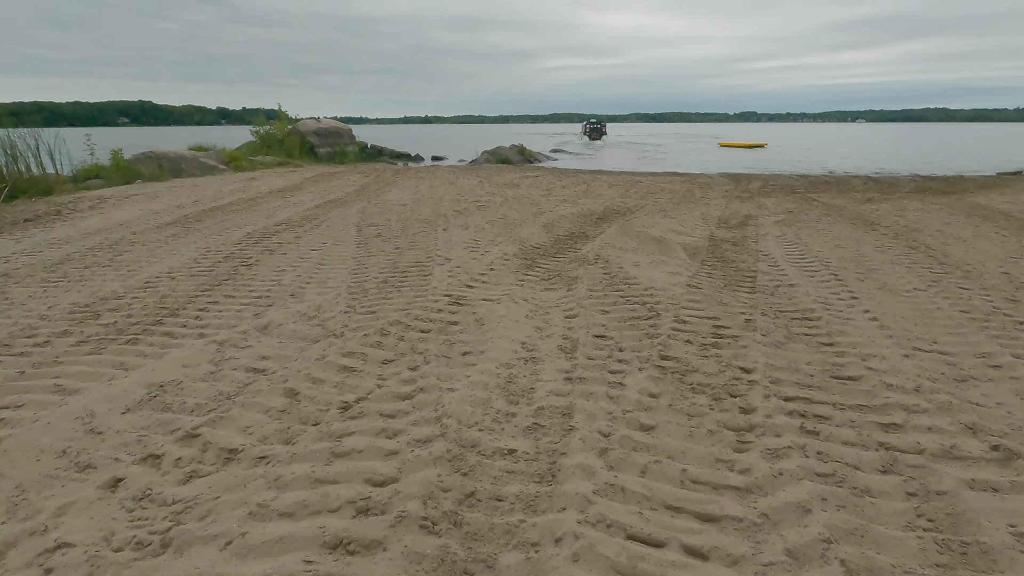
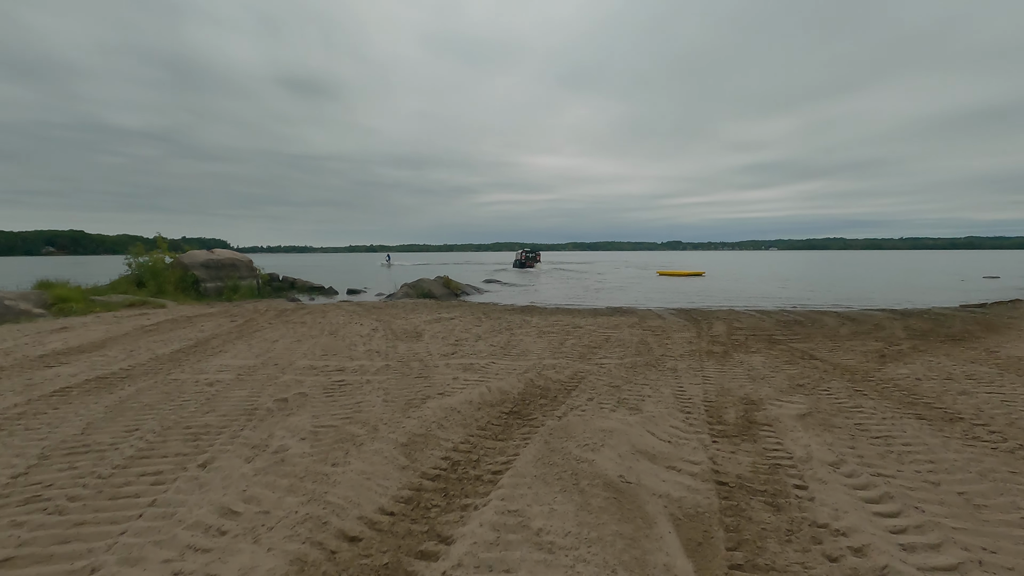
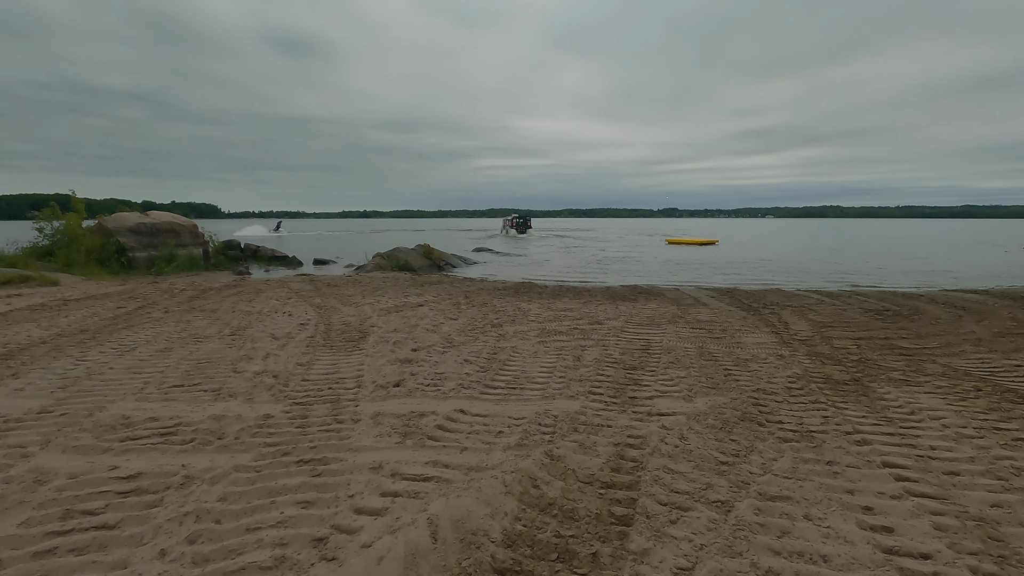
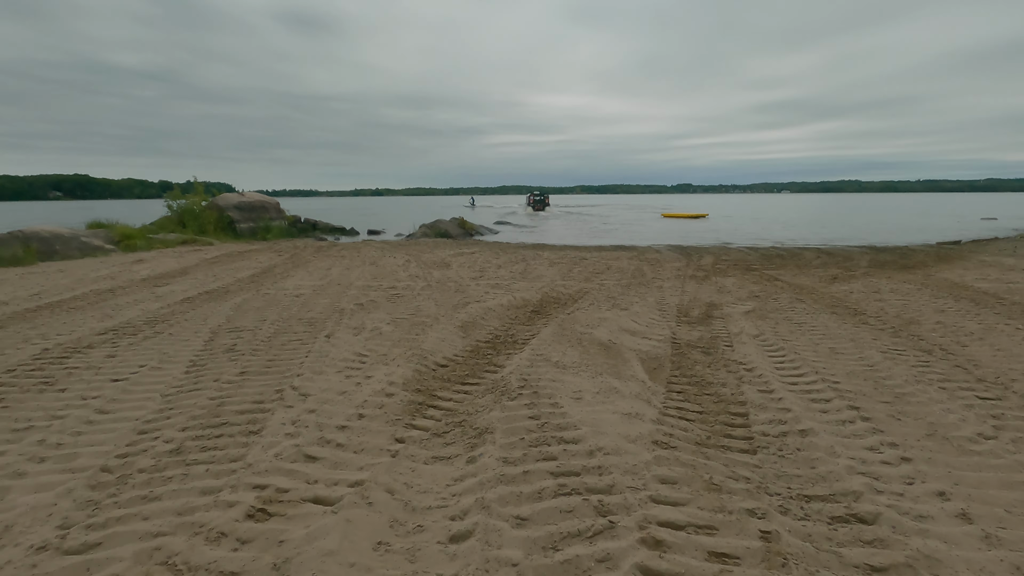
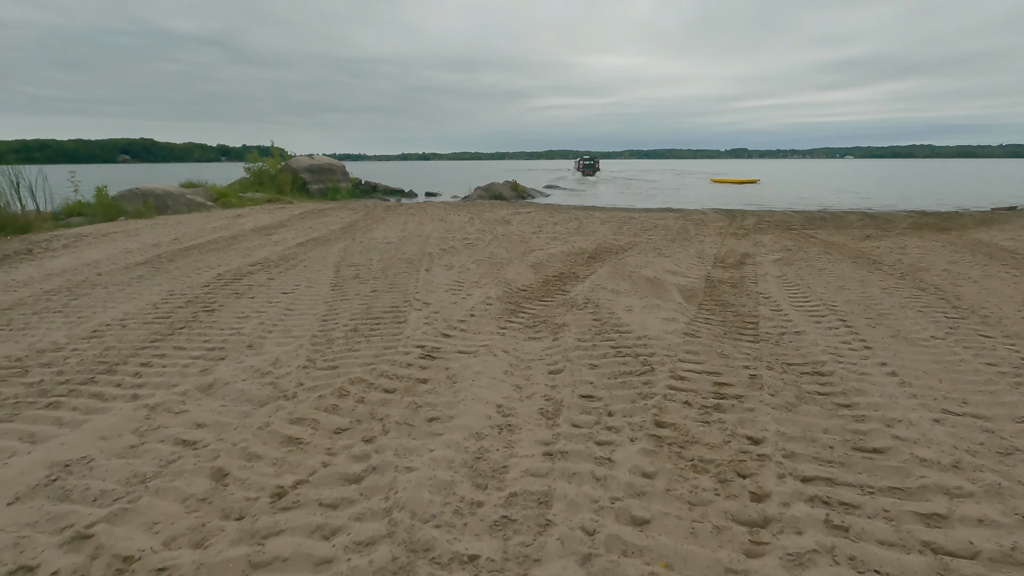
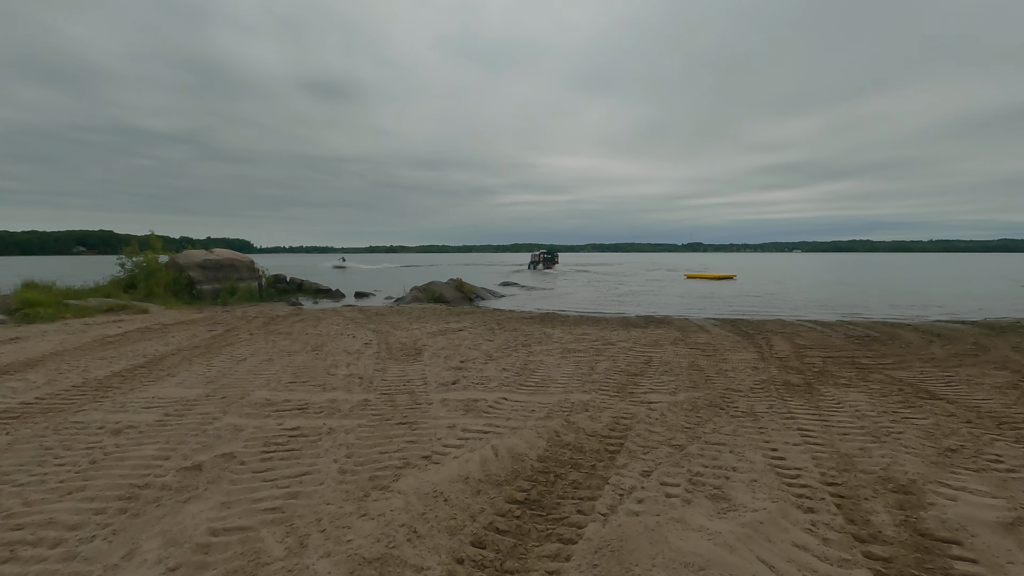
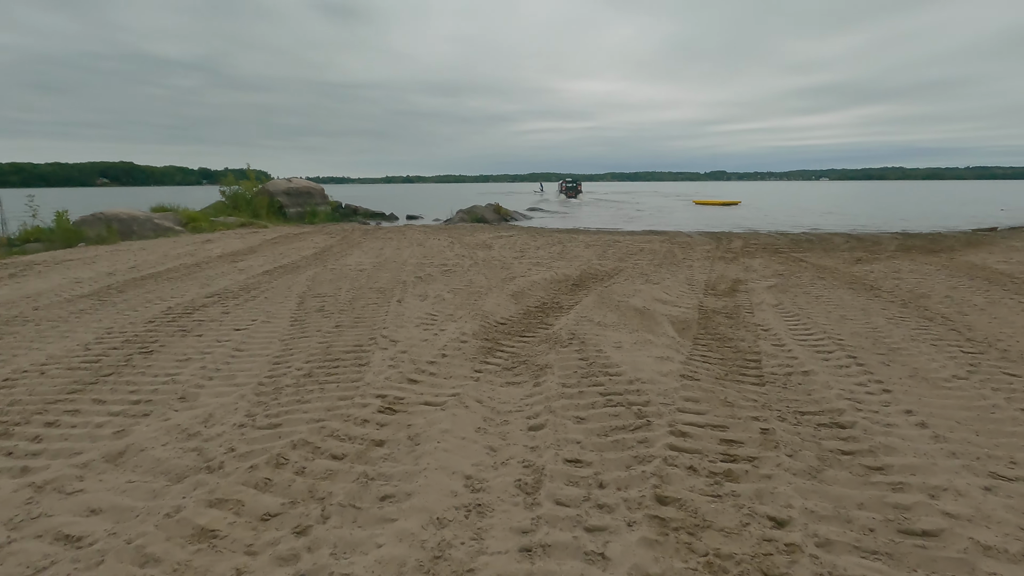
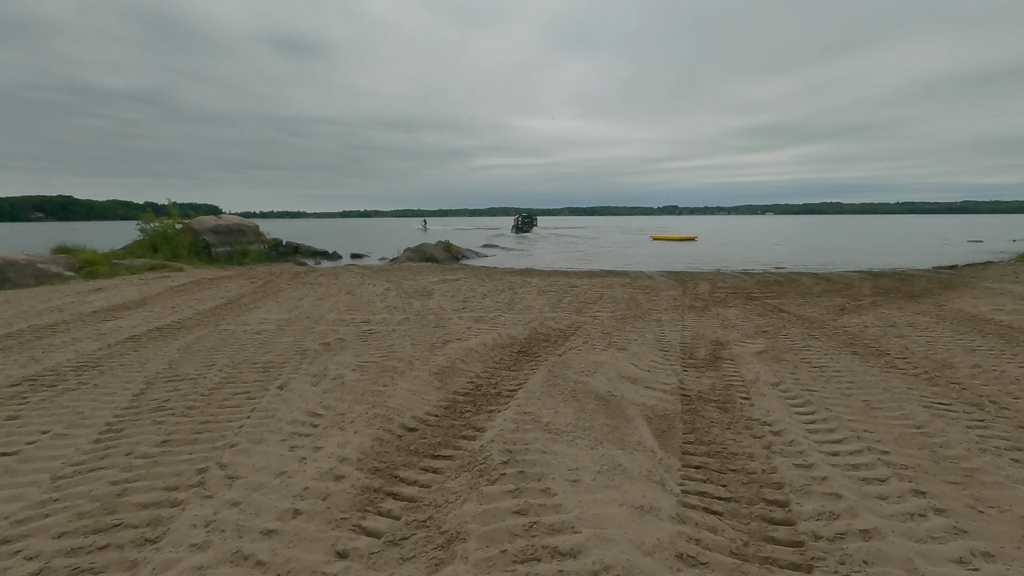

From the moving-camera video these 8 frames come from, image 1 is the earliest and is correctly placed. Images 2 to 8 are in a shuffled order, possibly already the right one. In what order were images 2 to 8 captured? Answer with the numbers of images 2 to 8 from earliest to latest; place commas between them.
5, 7, 4, 8, 2, 6, 3
